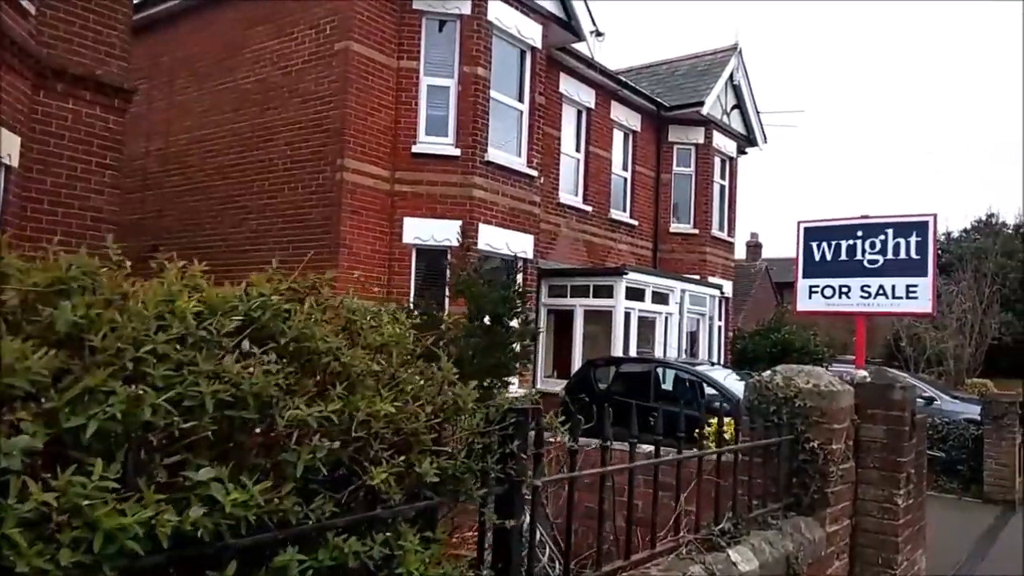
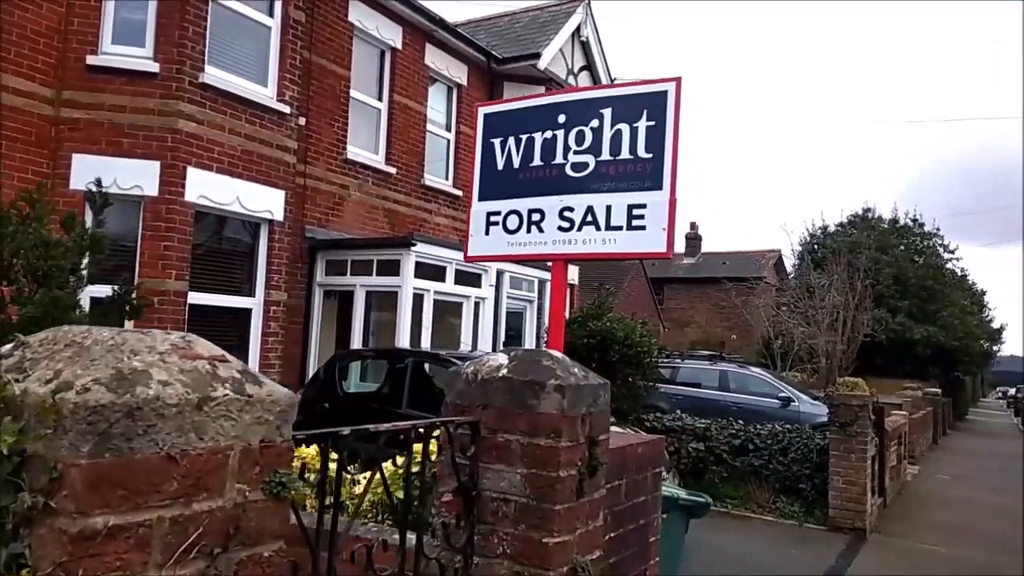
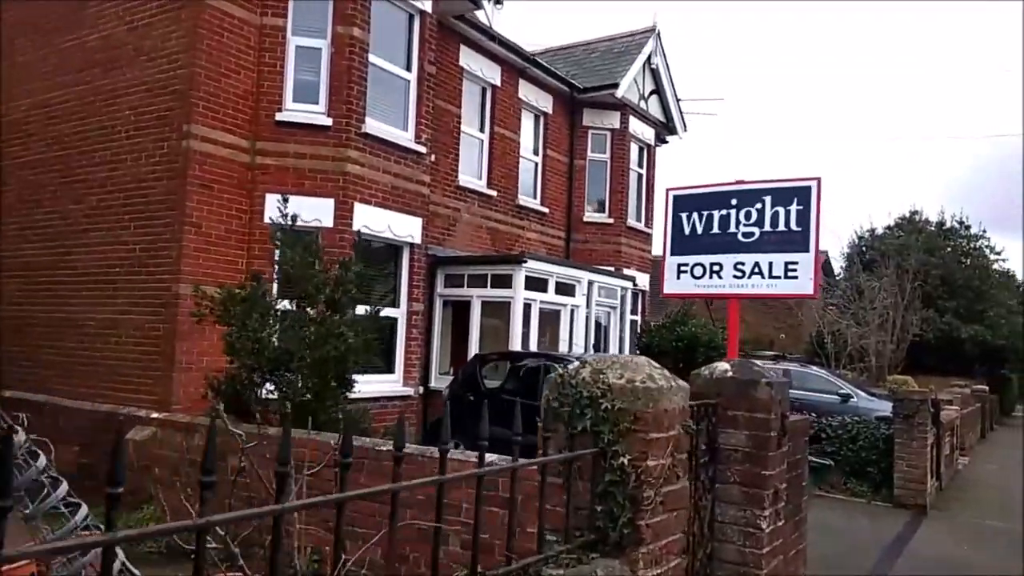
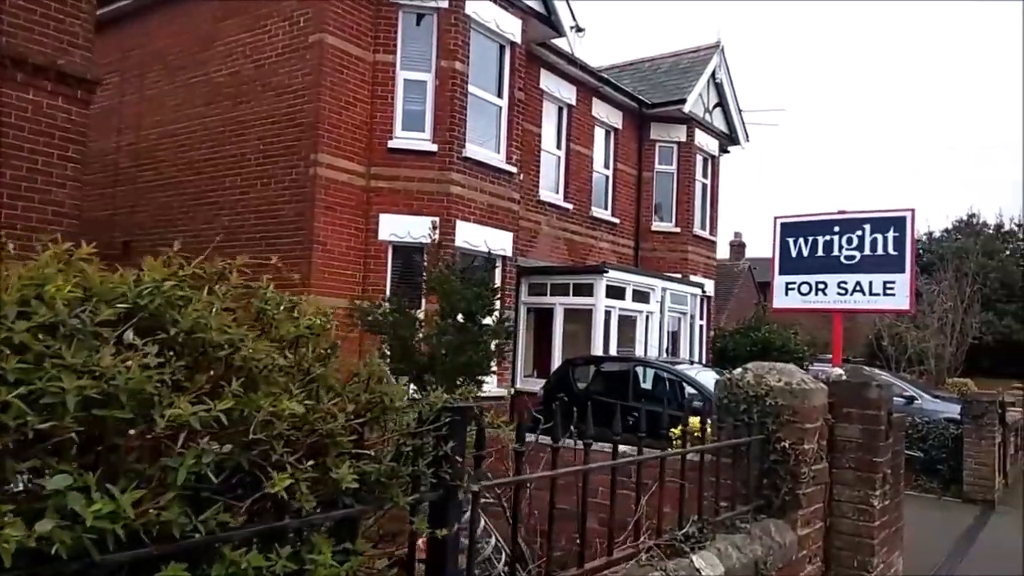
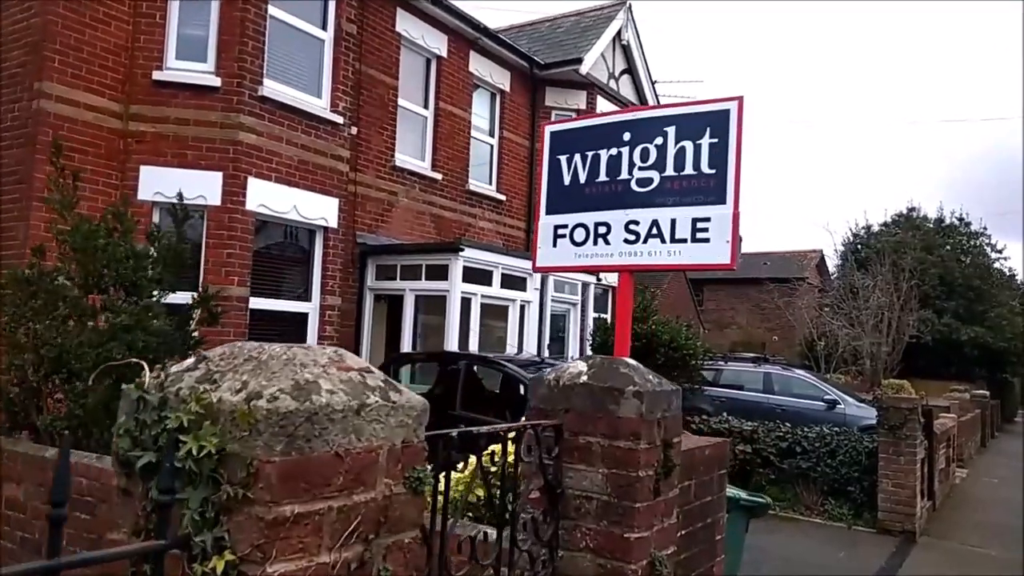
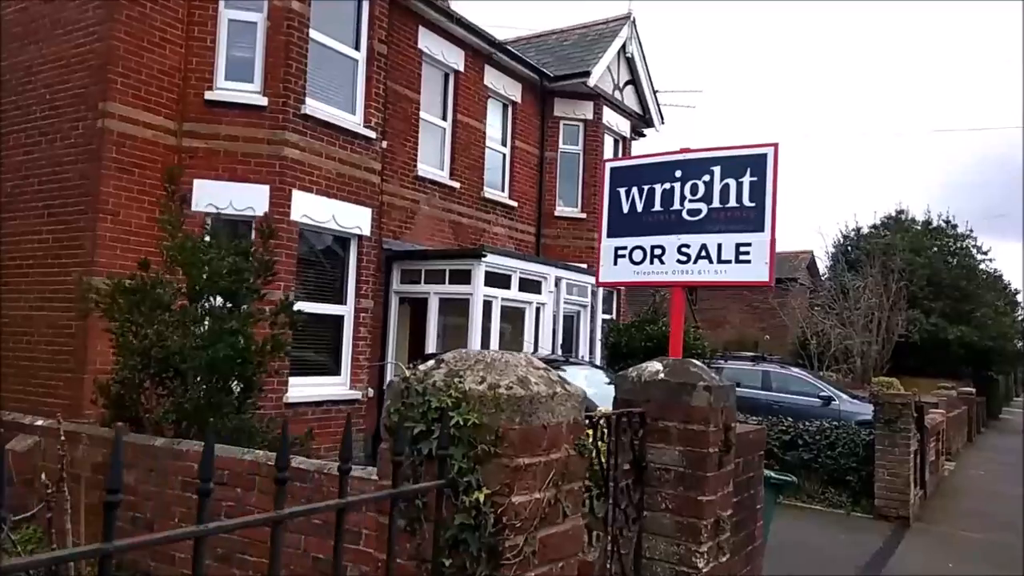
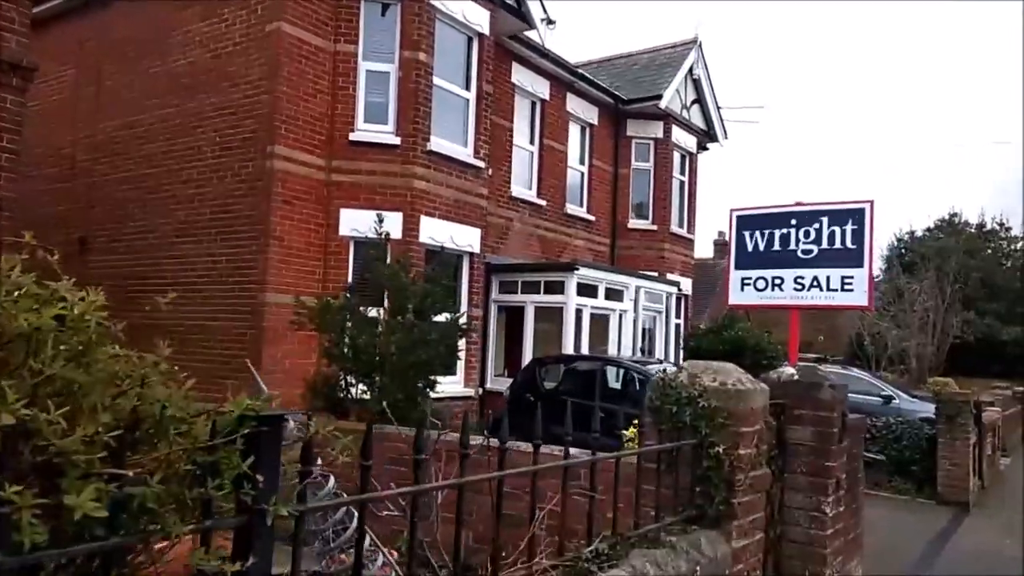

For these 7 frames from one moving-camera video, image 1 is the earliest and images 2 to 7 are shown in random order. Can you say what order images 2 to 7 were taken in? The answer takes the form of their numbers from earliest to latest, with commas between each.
4, 7, 3, 6, 5, 2
